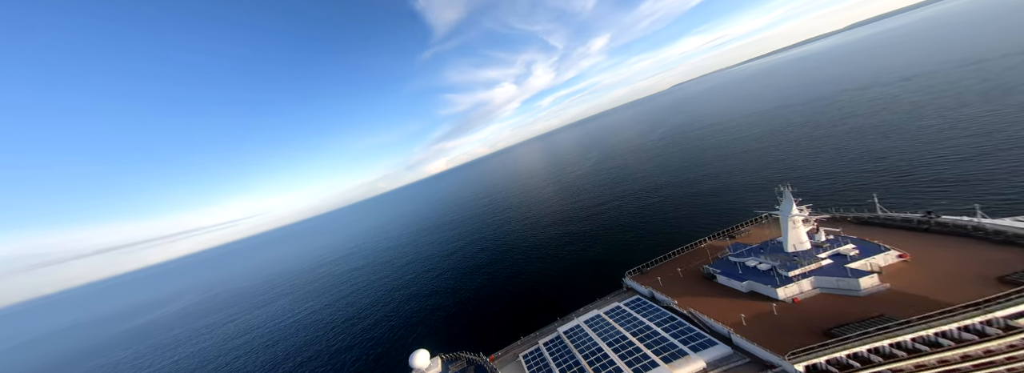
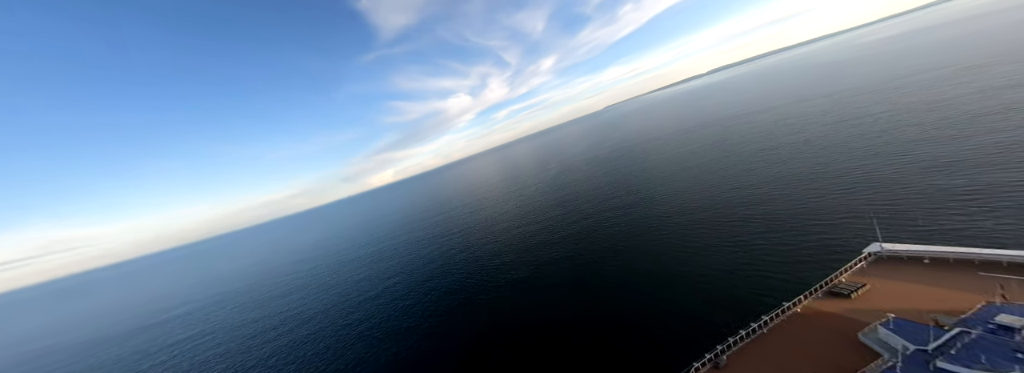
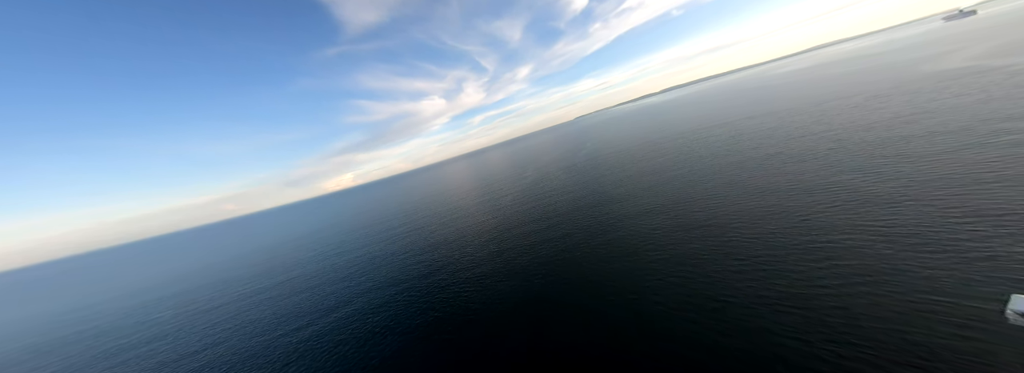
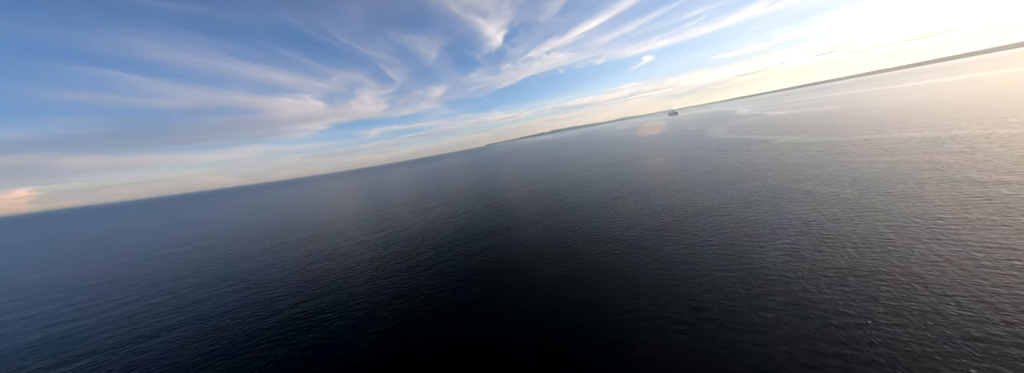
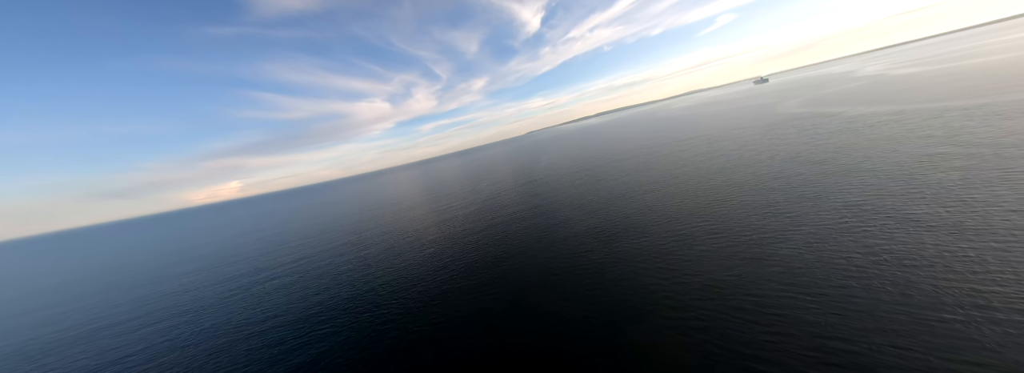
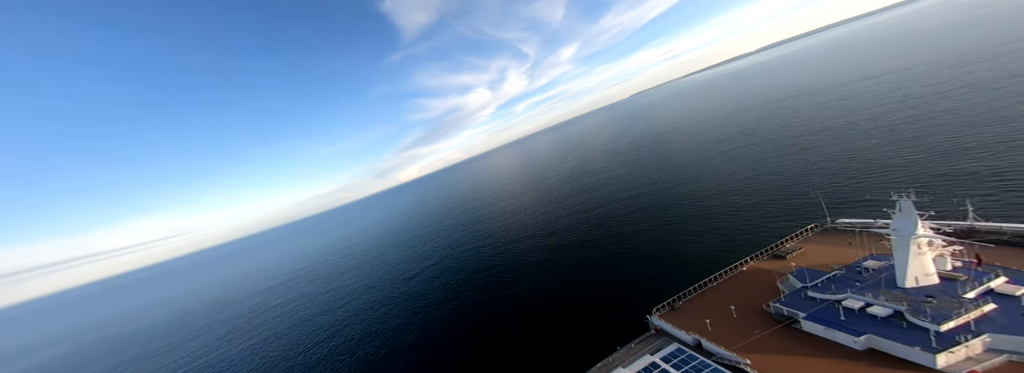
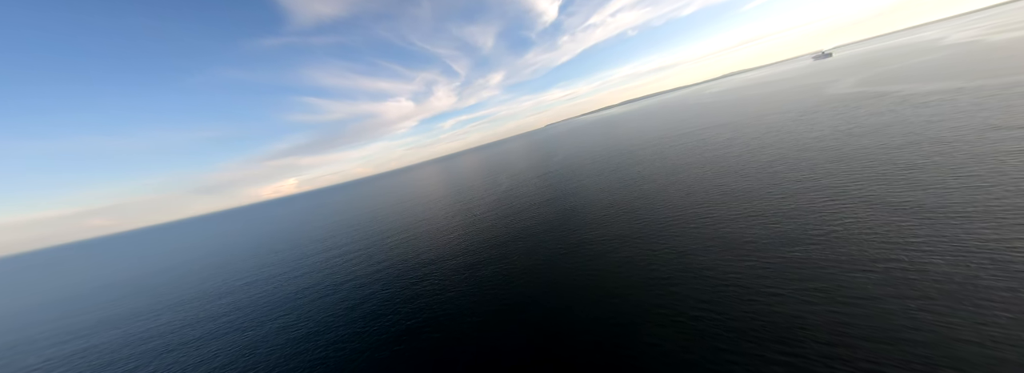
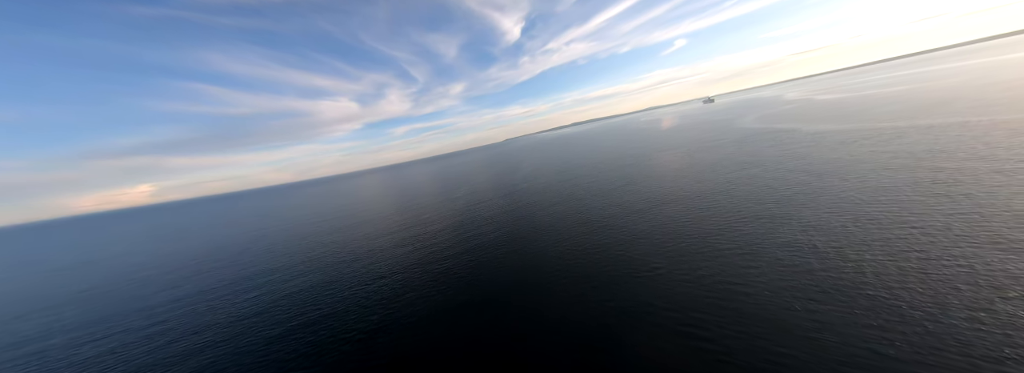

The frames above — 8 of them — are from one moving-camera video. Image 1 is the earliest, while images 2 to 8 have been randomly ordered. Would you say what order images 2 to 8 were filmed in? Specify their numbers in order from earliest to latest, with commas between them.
6, 2, 3, 7, 5, 8, 4
